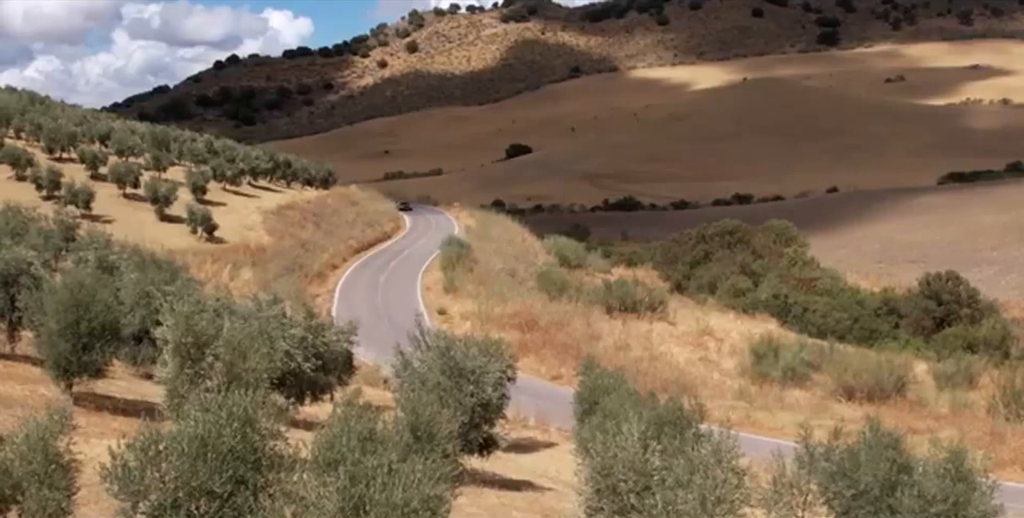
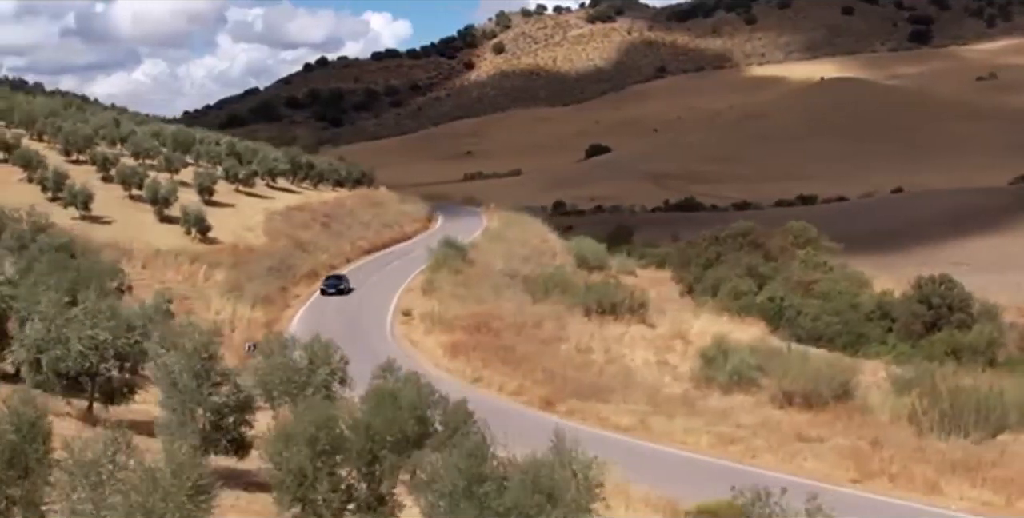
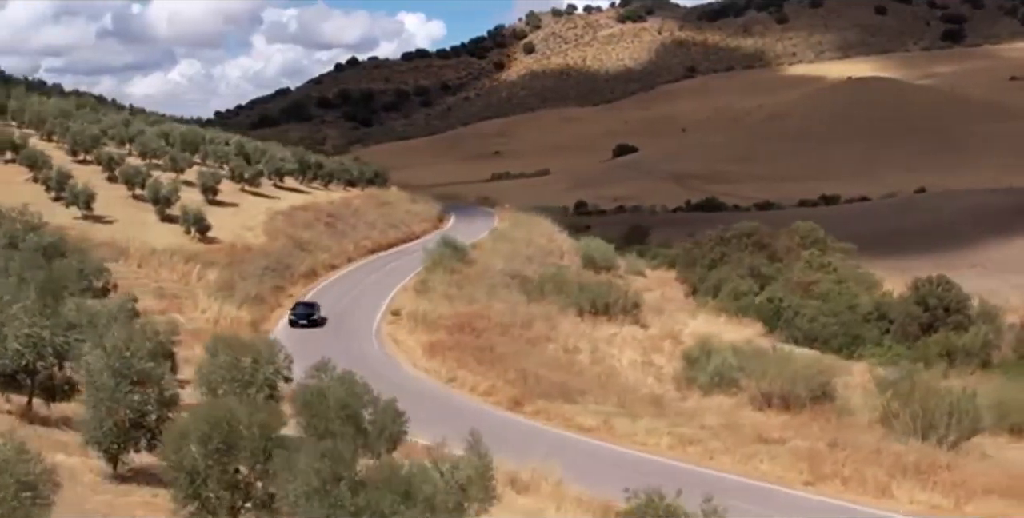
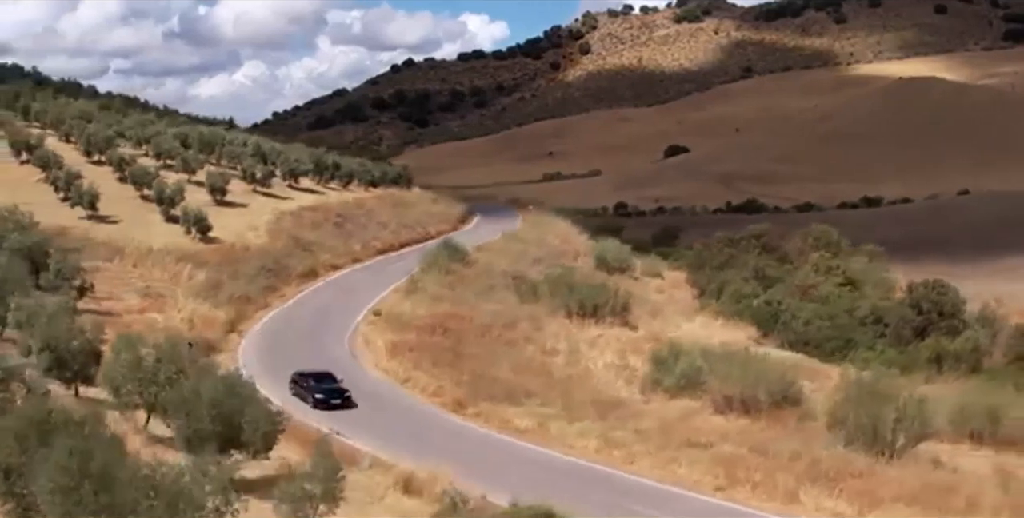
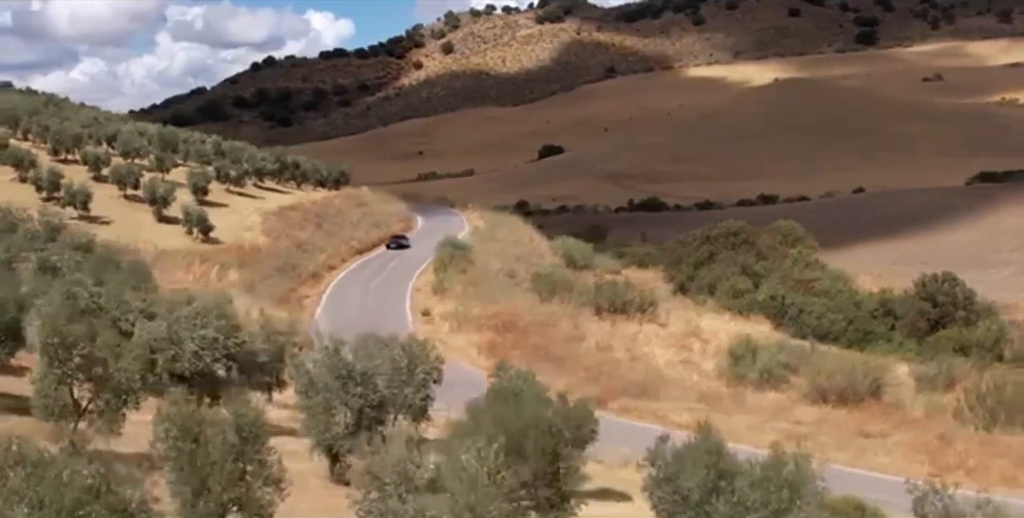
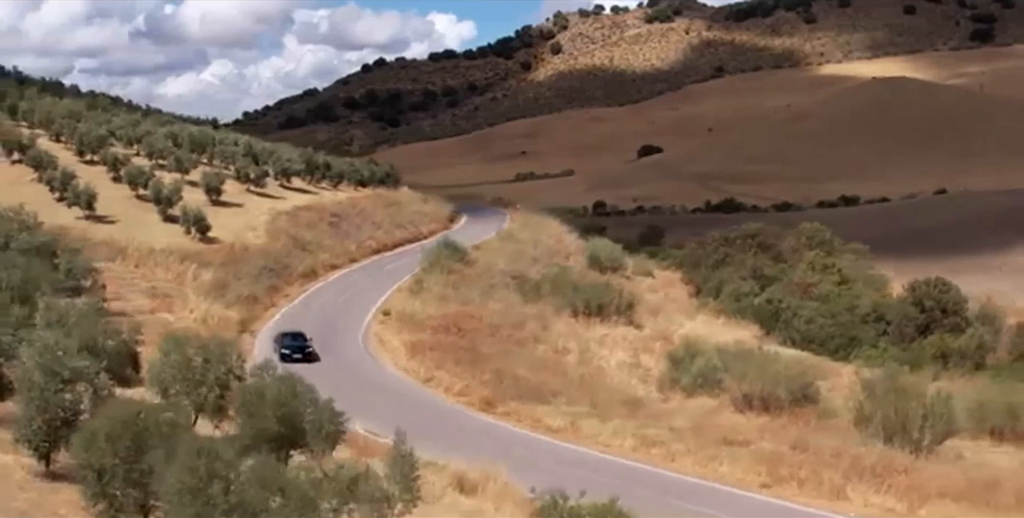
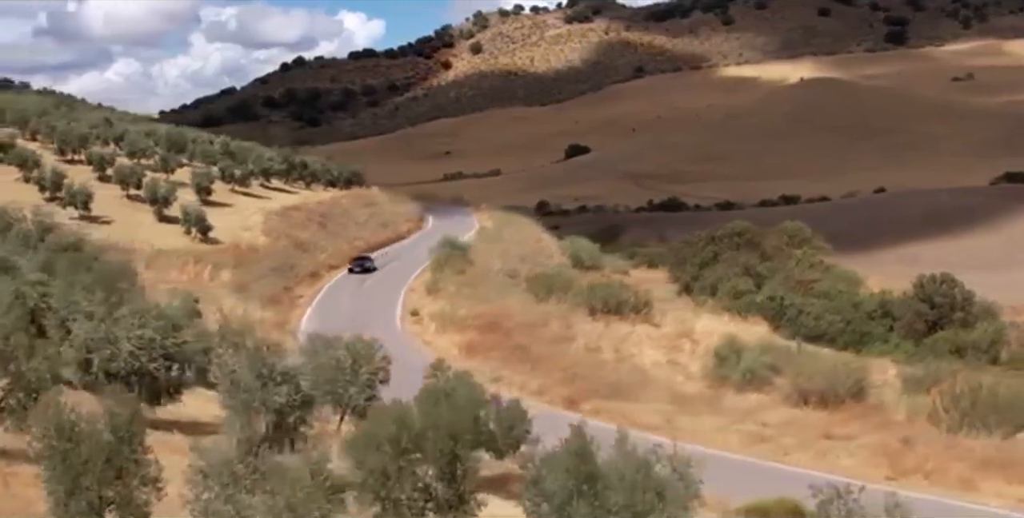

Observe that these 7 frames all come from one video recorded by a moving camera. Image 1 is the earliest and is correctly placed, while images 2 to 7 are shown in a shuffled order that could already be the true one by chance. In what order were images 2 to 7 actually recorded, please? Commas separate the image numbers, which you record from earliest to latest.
5, 7, 2, 3, 6, 4
